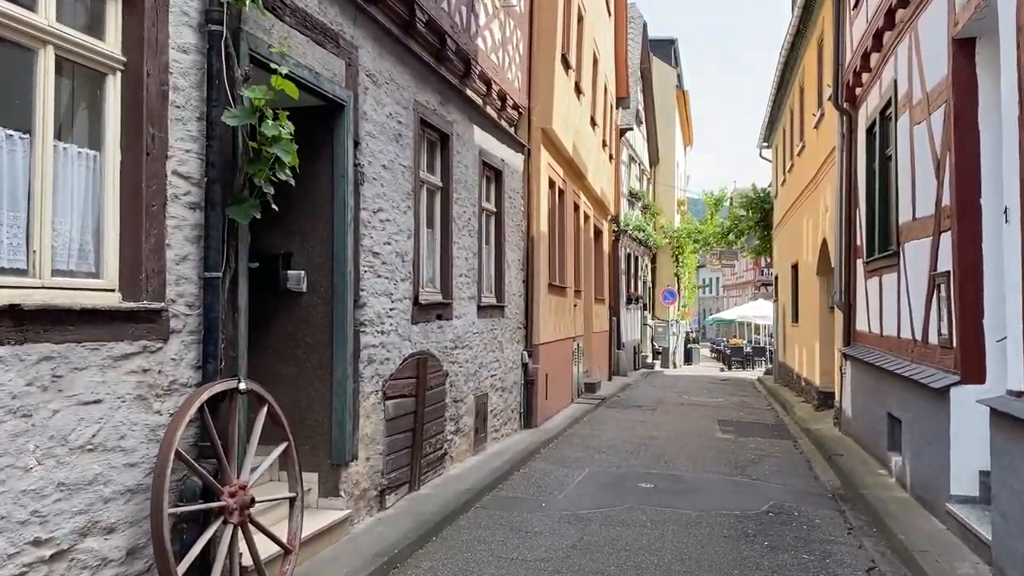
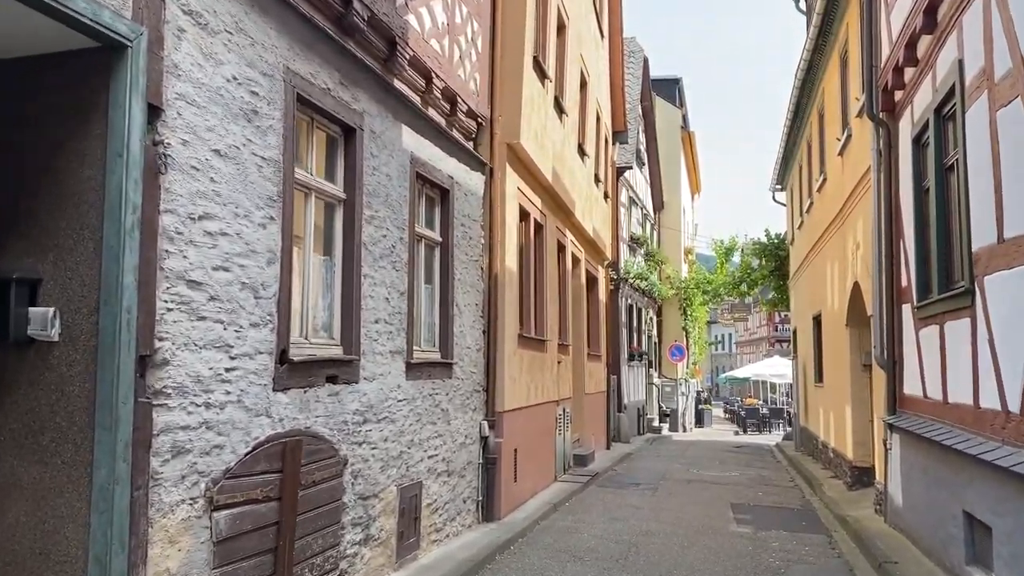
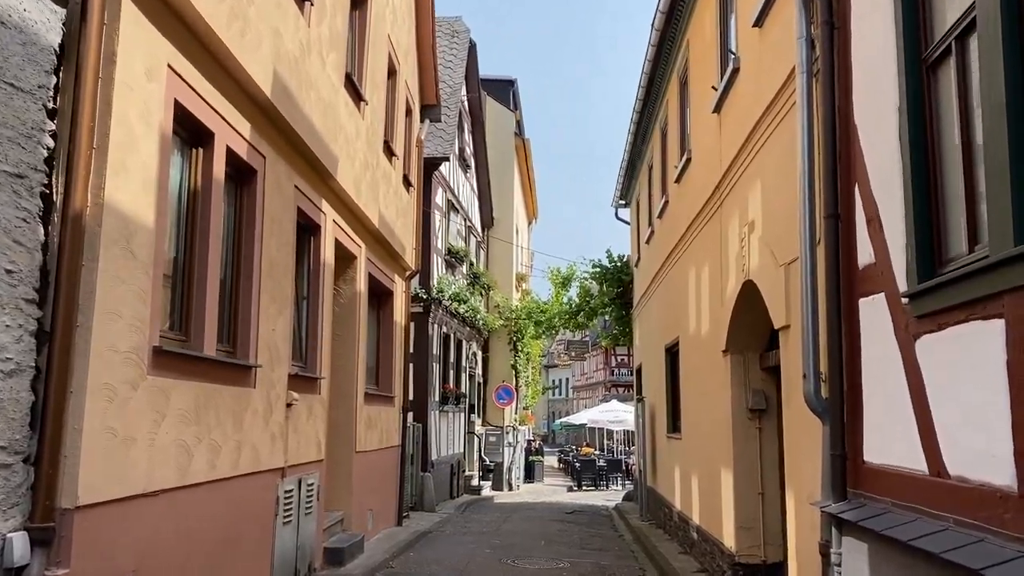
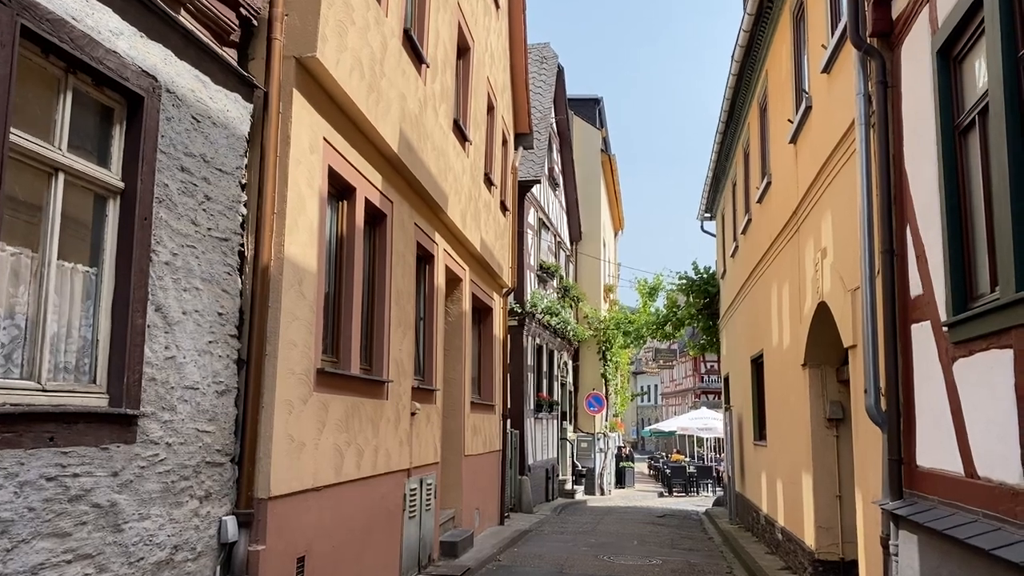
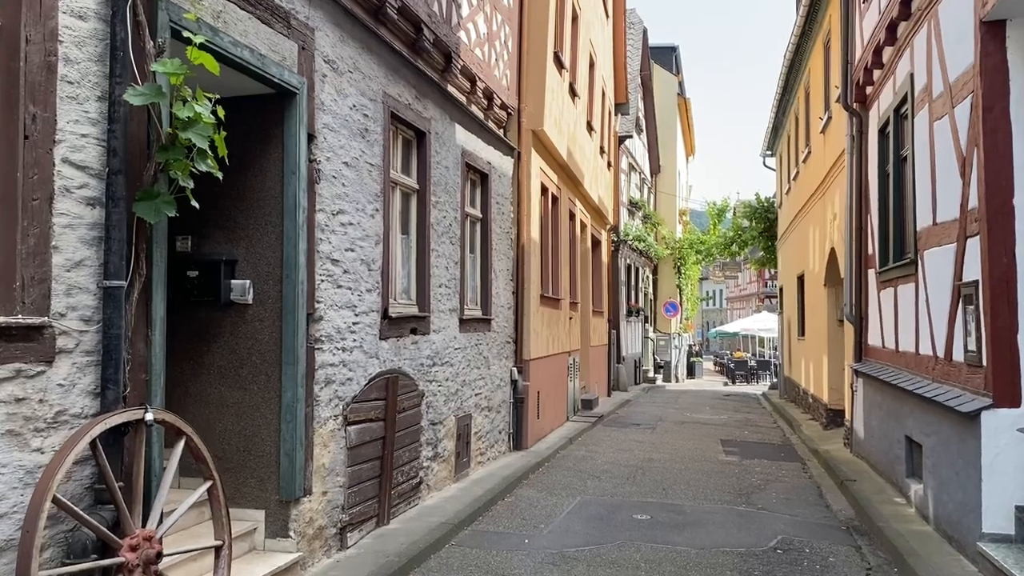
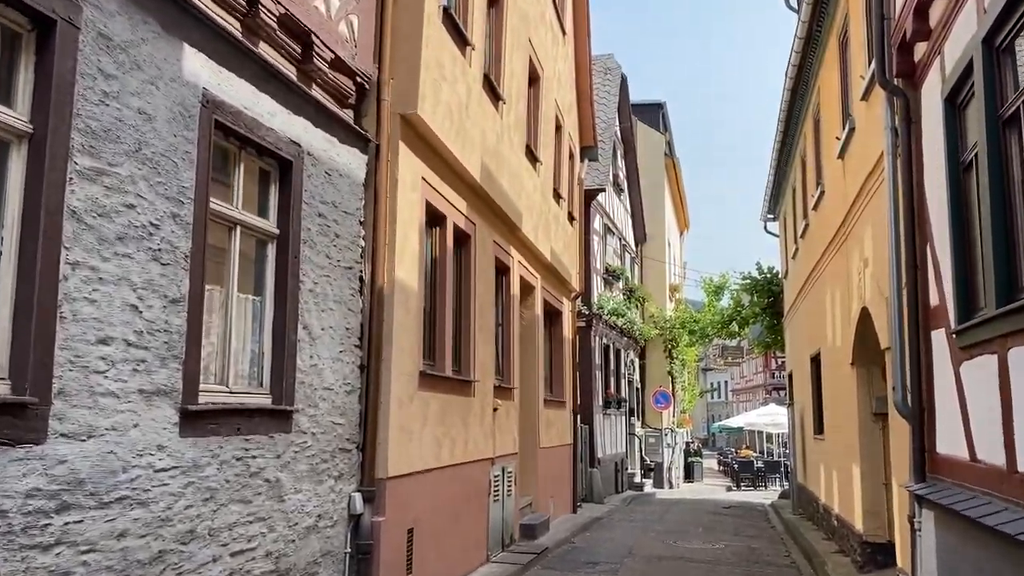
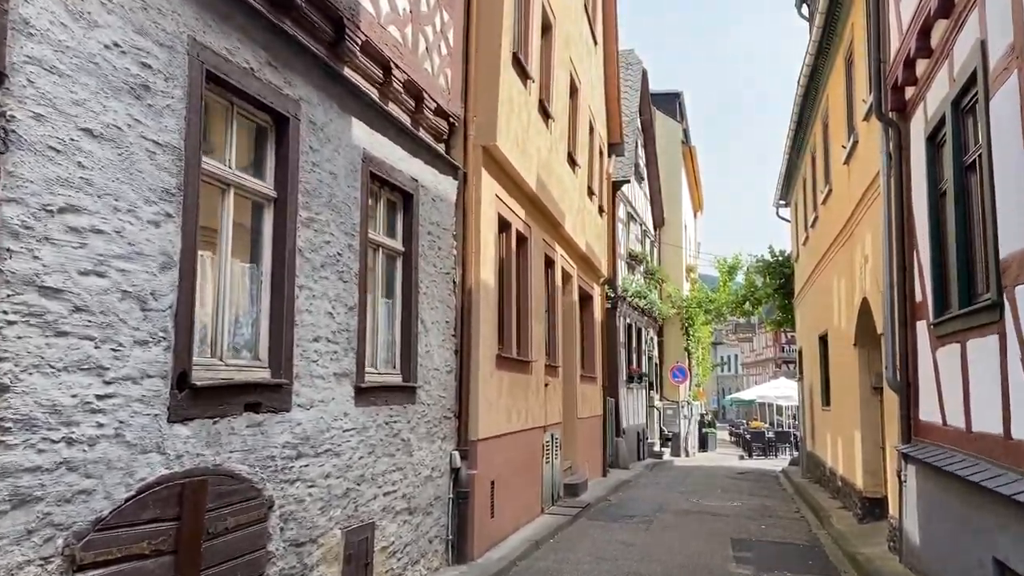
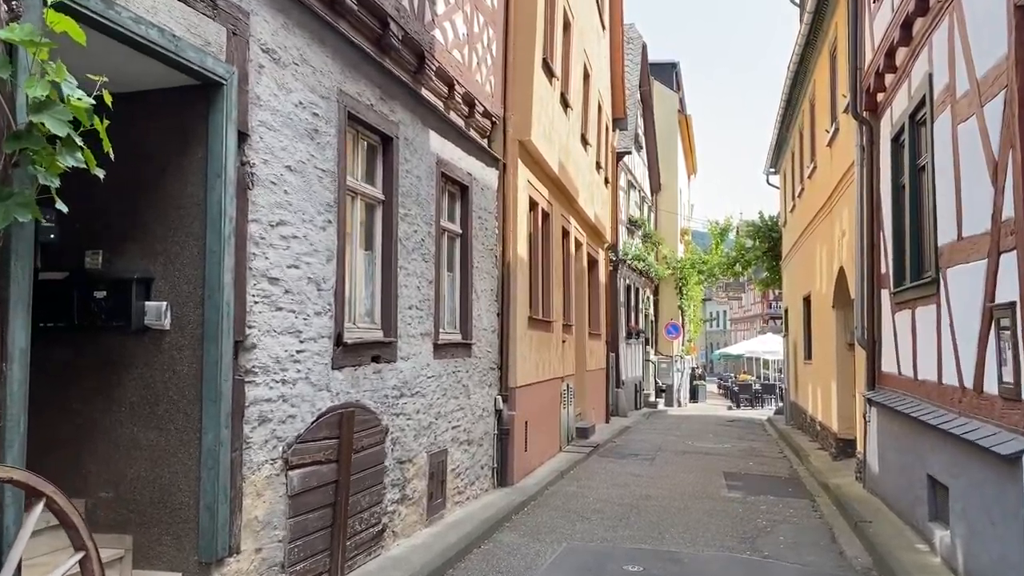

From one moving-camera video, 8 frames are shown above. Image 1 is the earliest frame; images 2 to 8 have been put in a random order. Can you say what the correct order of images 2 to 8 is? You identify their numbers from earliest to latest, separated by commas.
5, 8, 2, 7, 6, 4, 3
